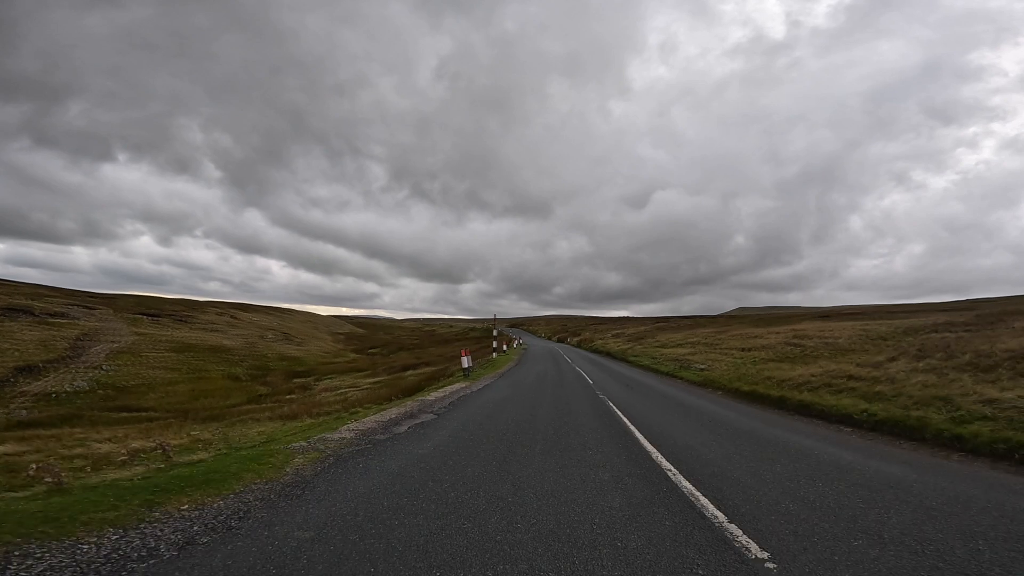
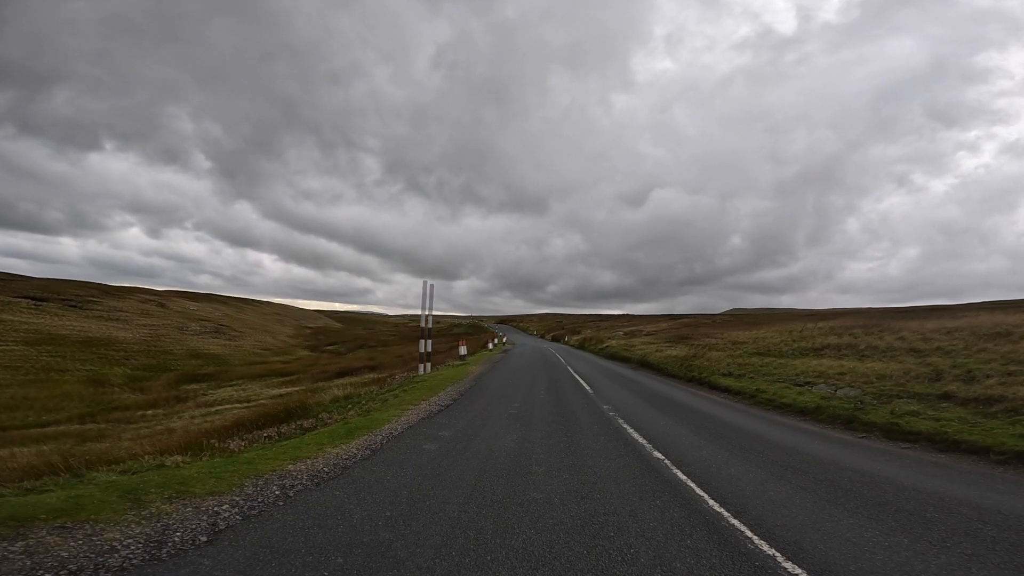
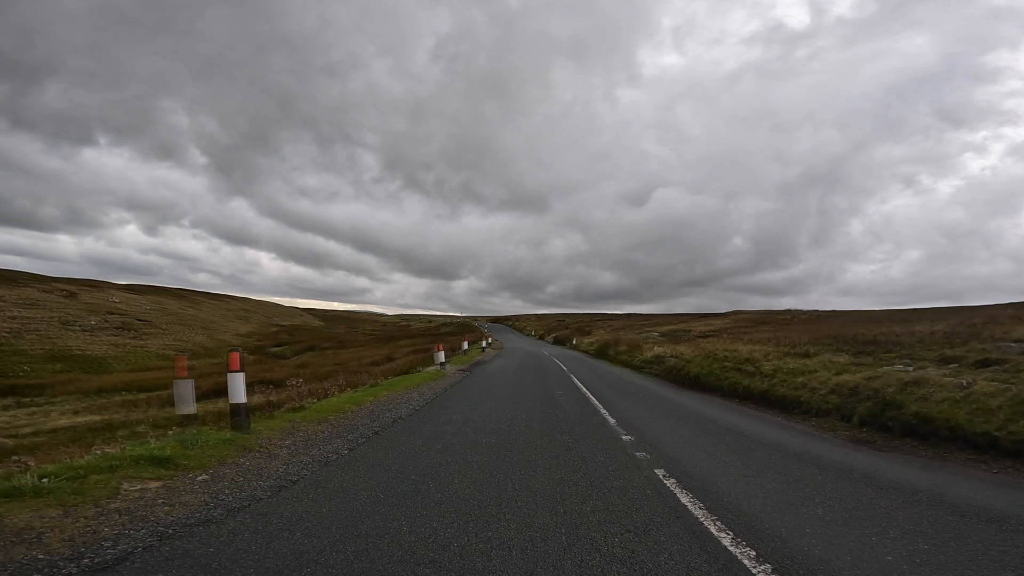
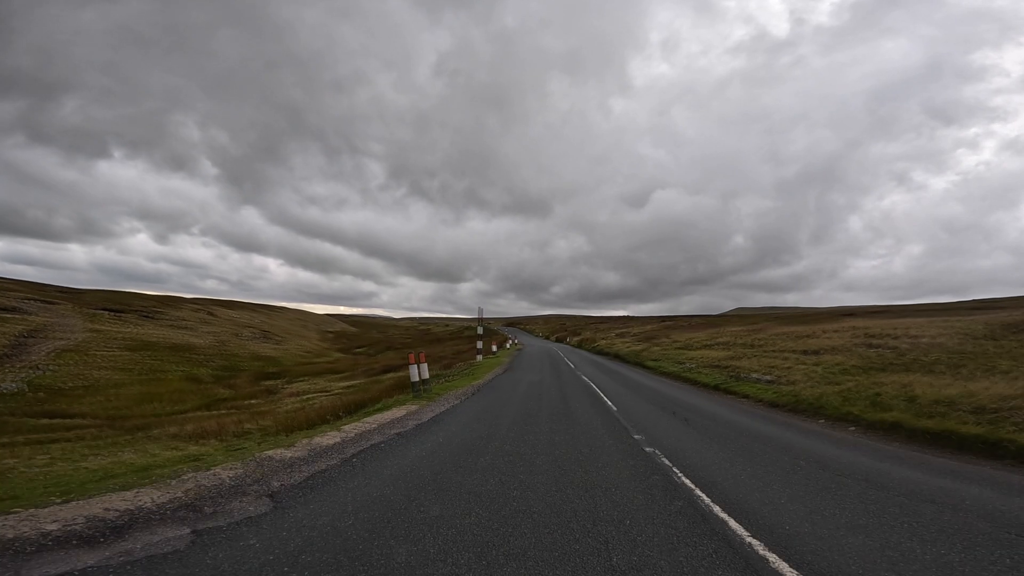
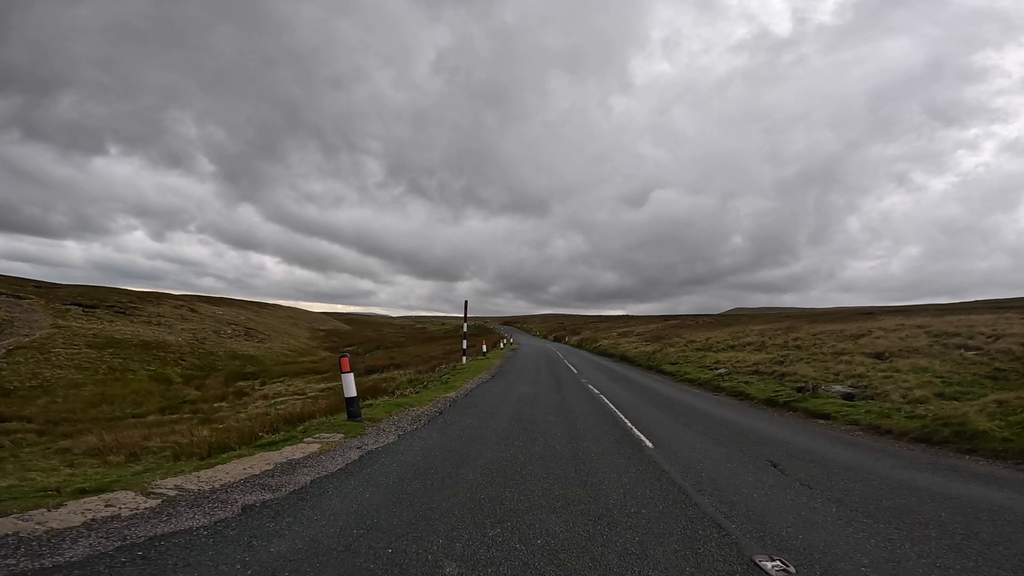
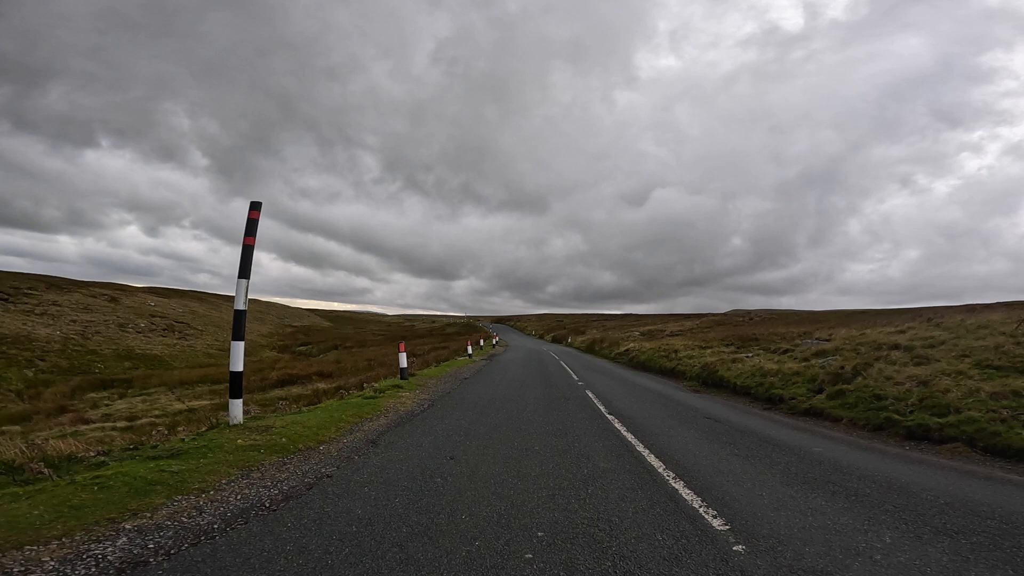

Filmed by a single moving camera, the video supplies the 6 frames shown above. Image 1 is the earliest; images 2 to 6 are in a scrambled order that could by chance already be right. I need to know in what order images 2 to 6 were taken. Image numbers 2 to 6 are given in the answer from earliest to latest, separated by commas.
4, 5, 2, 6, 3
